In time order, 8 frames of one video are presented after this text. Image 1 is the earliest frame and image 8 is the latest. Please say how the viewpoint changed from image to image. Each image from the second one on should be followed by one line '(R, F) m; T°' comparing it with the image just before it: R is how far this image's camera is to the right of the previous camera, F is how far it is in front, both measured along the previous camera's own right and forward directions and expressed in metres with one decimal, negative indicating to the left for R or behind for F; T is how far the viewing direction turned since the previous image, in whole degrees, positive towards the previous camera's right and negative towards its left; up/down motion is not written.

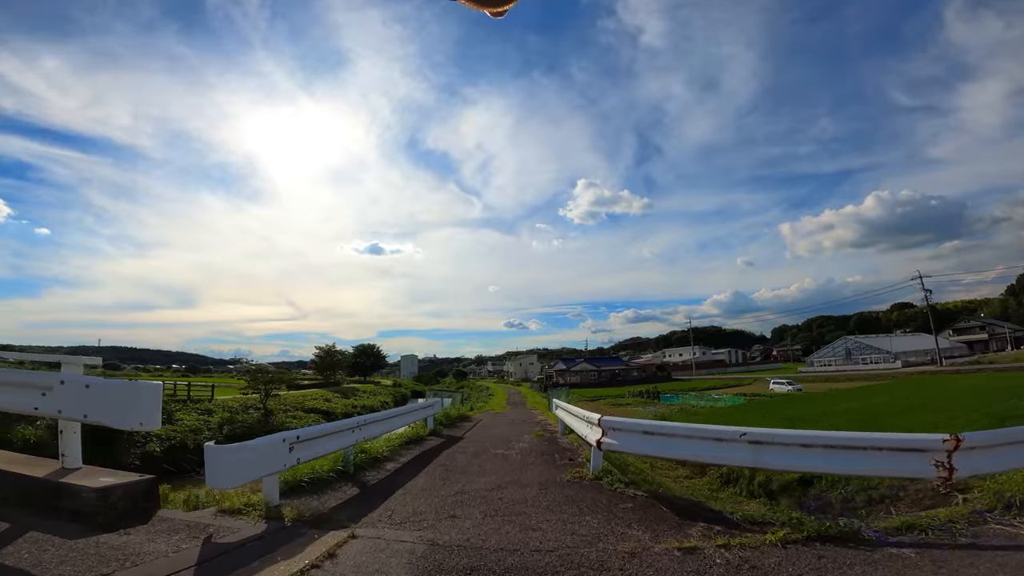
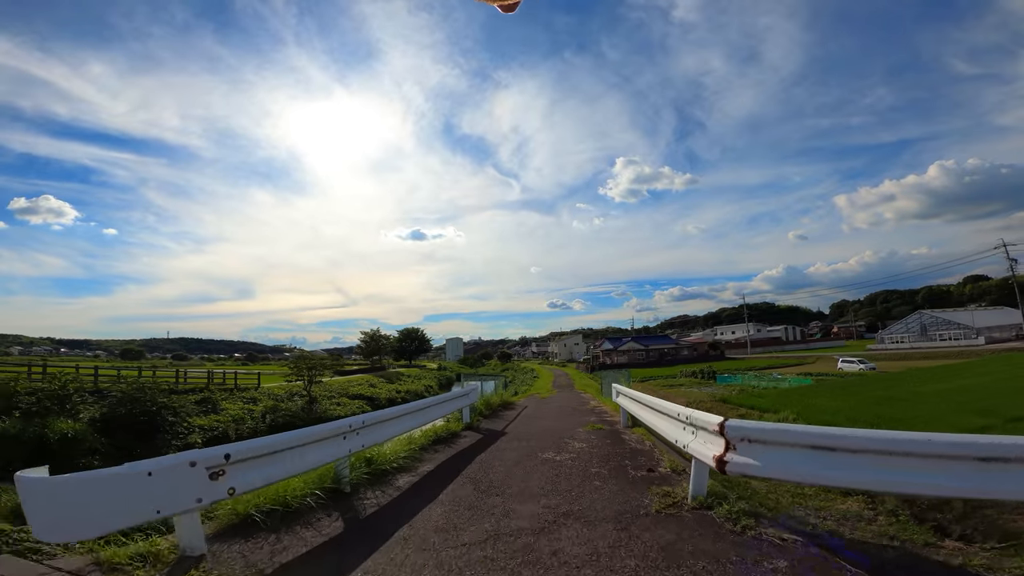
(-0.1, +1.1) m; -5°
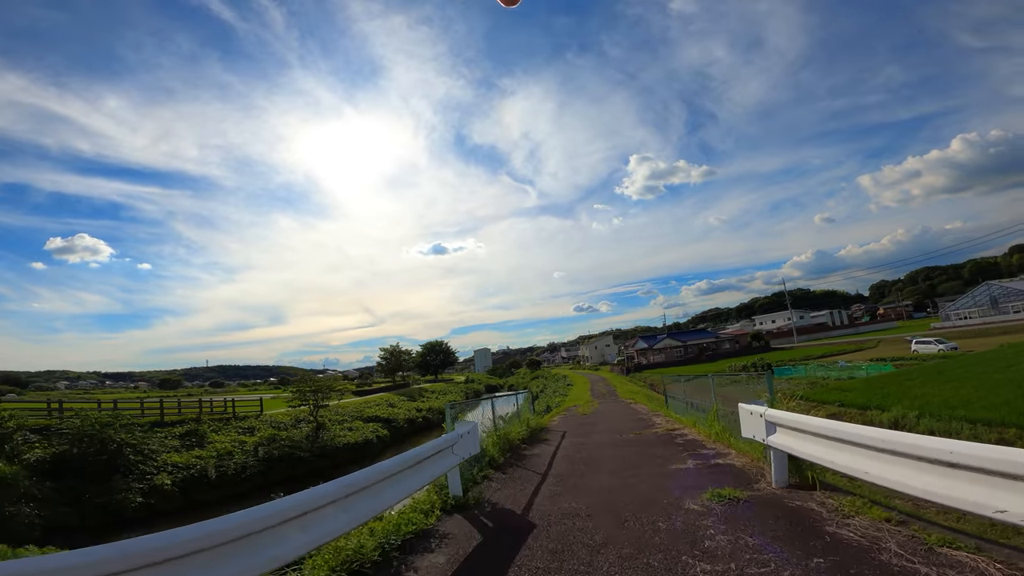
(0.0, +2.4) m; -3°
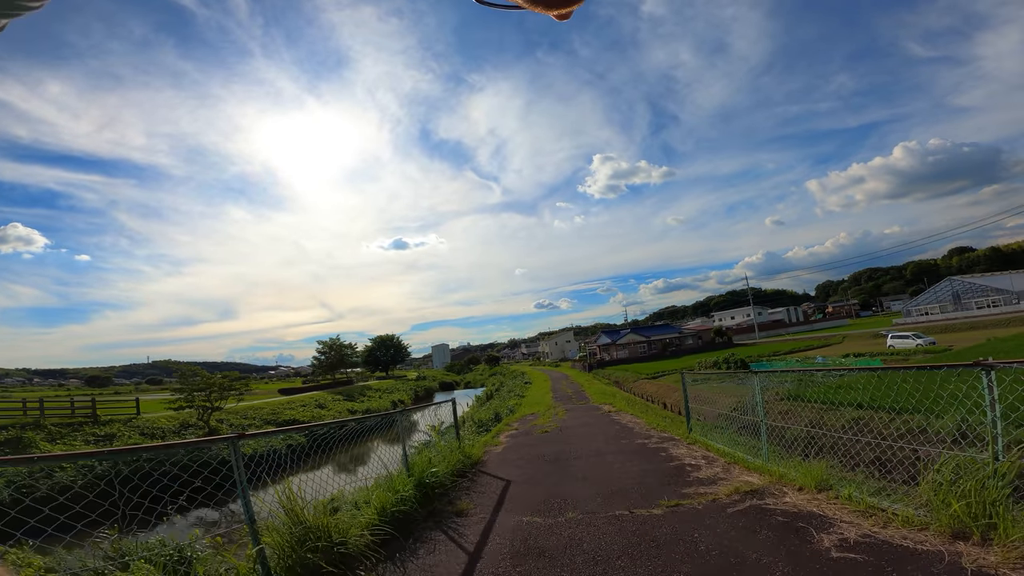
(+0.5, +3.1) m; +5°
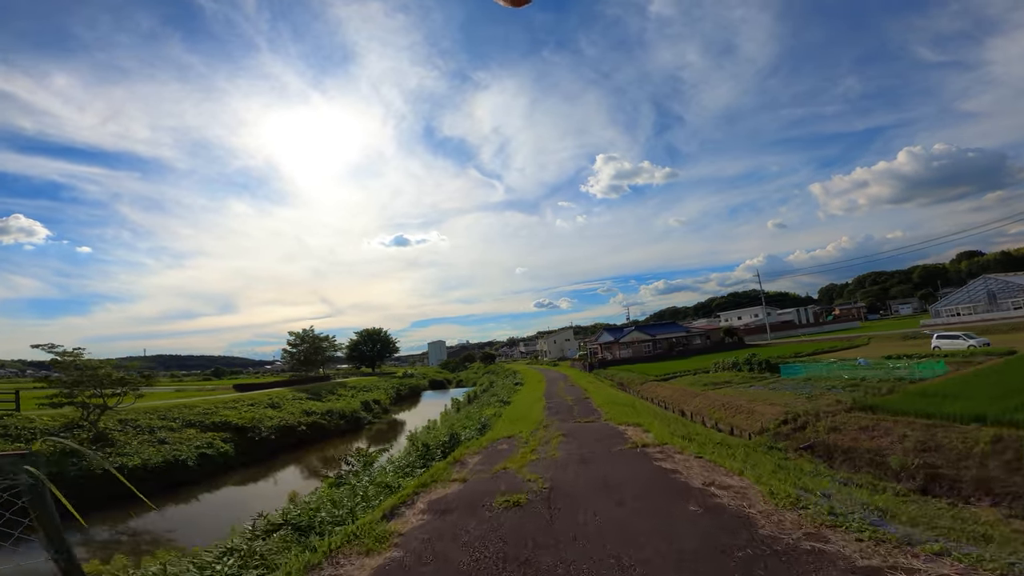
(+0.4, +3.2) m; 0°
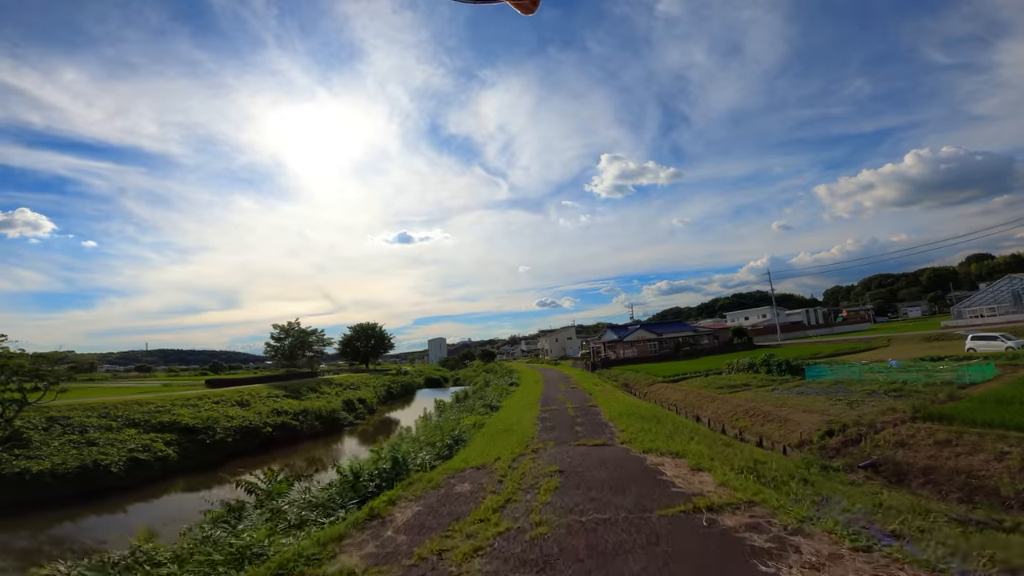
(+0.2, +1.7) m; 0°
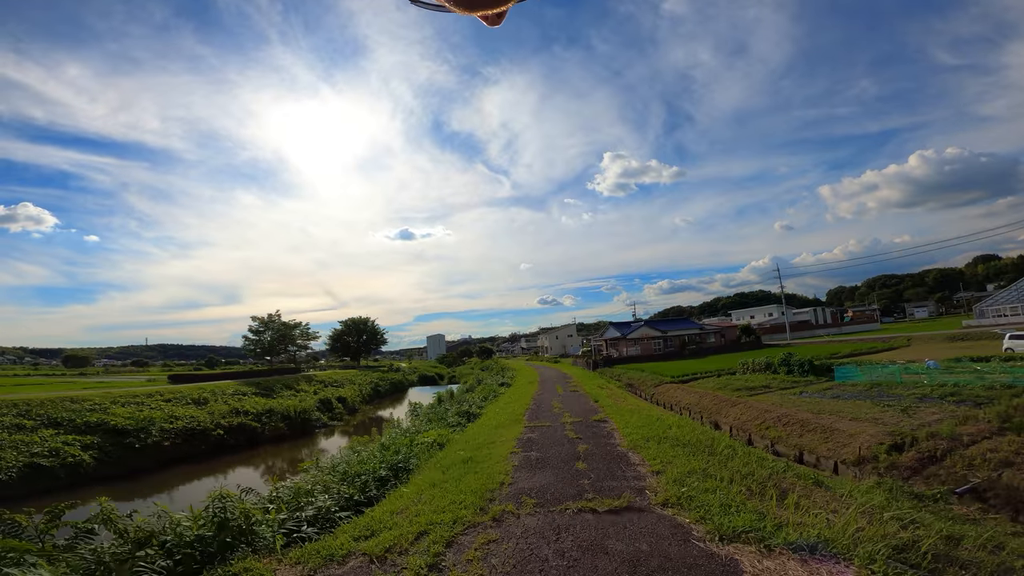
(+0.2, +1.8) m; 0°
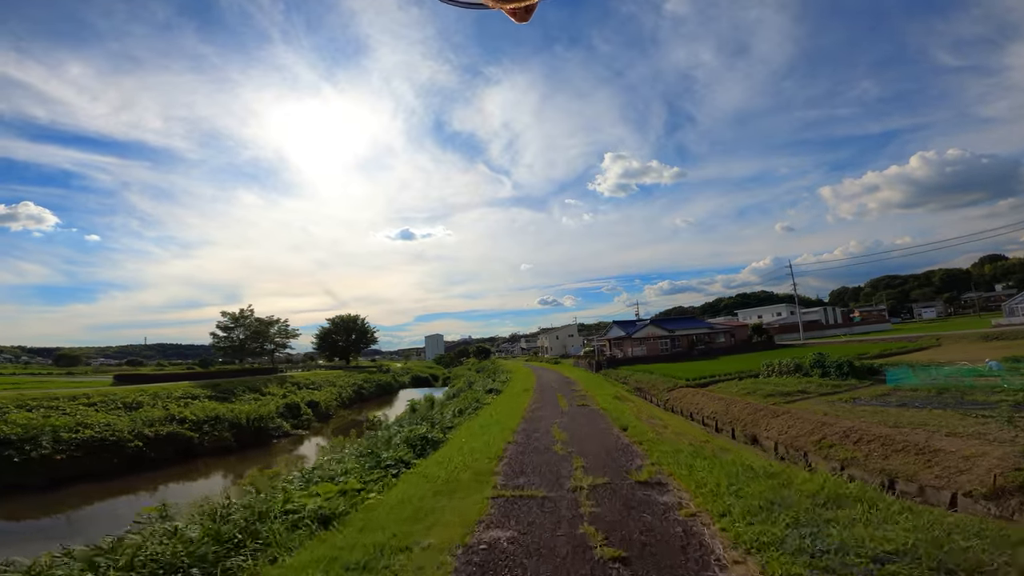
(+0.2, +2.3) m; 0°
